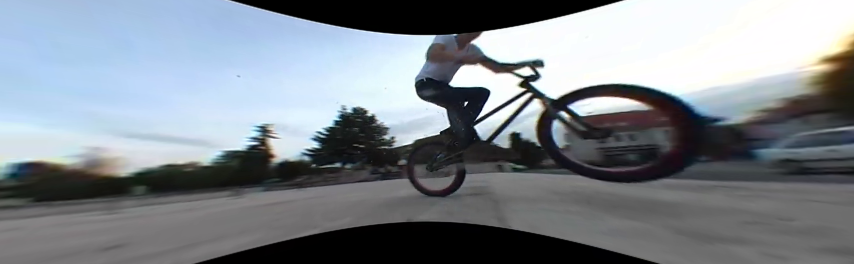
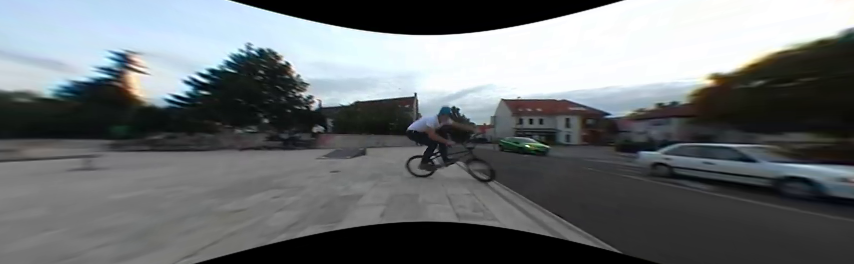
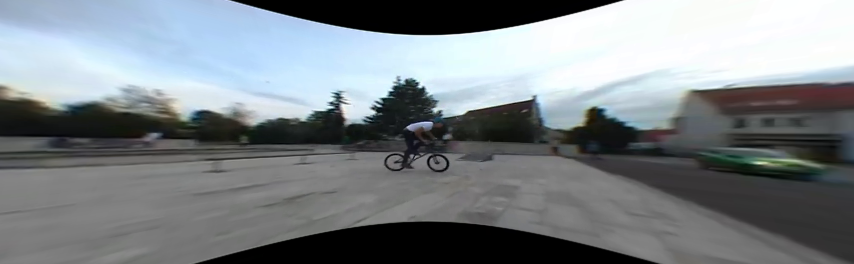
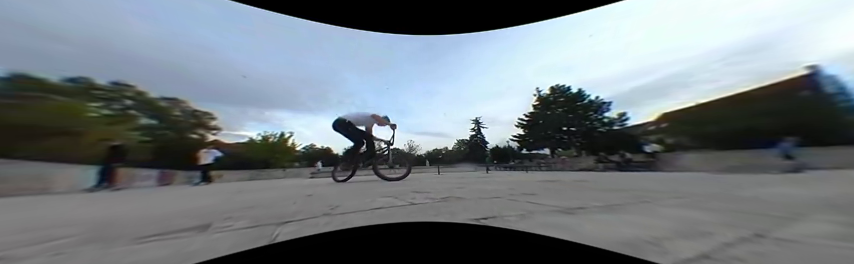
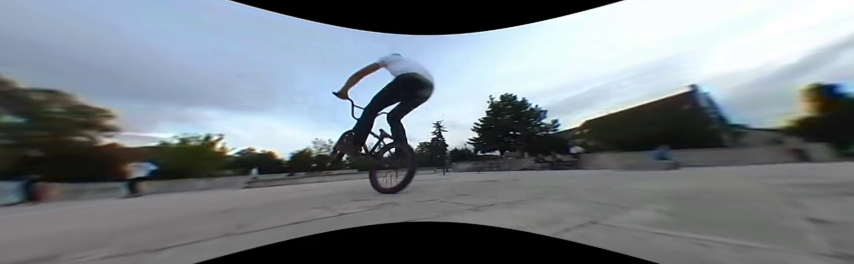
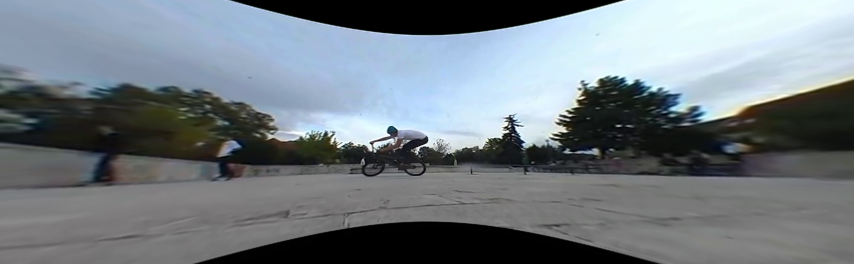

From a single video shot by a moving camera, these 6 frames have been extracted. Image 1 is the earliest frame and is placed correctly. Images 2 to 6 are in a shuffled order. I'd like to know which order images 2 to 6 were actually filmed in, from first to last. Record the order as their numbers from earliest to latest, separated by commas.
5, 4, 6, 3, 2
